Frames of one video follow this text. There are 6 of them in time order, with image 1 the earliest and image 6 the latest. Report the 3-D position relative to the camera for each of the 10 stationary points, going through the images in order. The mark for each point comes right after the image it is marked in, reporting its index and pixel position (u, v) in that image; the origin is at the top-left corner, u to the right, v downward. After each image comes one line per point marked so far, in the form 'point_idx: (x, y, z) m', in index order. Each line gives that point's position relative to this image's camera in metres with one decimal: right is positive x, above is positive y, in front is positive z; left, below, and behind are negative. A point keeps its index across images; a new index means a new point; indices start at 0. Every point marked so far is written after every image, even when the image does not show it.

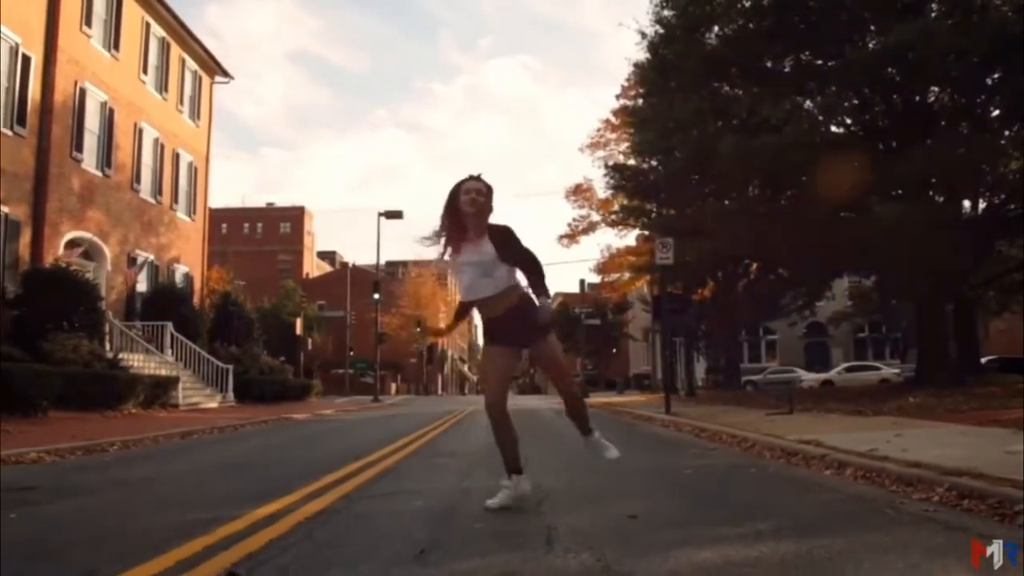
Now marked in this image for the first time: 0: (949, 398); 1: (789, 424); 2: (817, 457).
0: (+6.8, -1.7, +15.4) m
1: (+3.2, -1.6, +11.5) m
2: (+2.3, -1.3, +7.3) m
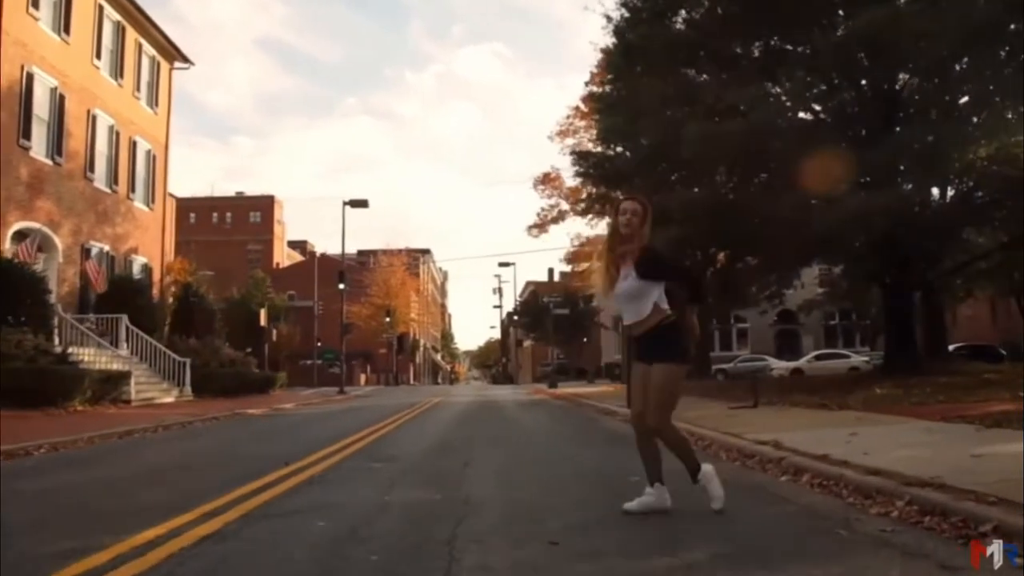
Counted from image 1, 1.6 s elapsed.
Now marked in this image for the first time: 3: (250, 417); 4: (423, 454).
0: (+6.2, -1.6, +15.1) m
1: (+2.7, -1.5, +11.1) m
2: (+1.8, -1.2, +6.9) m
3: (-5.3, -2.6, +19.8) m
4: (-0.8, -1.4, +8.3) m
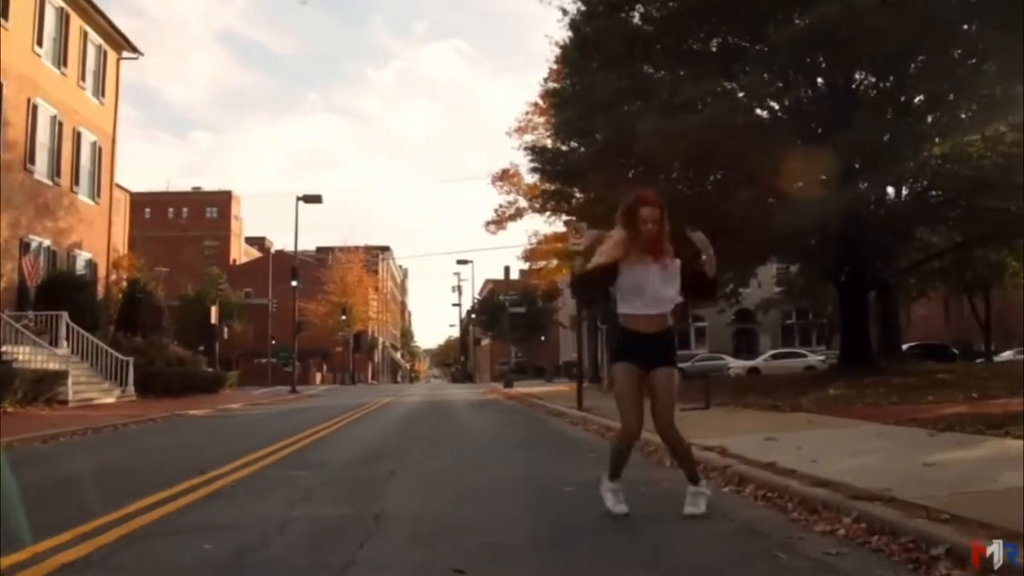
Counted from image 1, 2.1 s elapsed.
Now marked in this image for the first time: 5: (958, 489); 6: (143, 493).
0: (+5.4, -1.5, +14.9) m
1: (+2.1, -1.5, +10.8) m
2: (+1.4, -1.2, +6.5) m
3: (-6.2, -2.5, +19.2) m
4: (-1.3, -1.4, +7.8) m
5: (+2.2, -1.0, +4.9) m
6: (-2.5, -1.4, +6.6) m
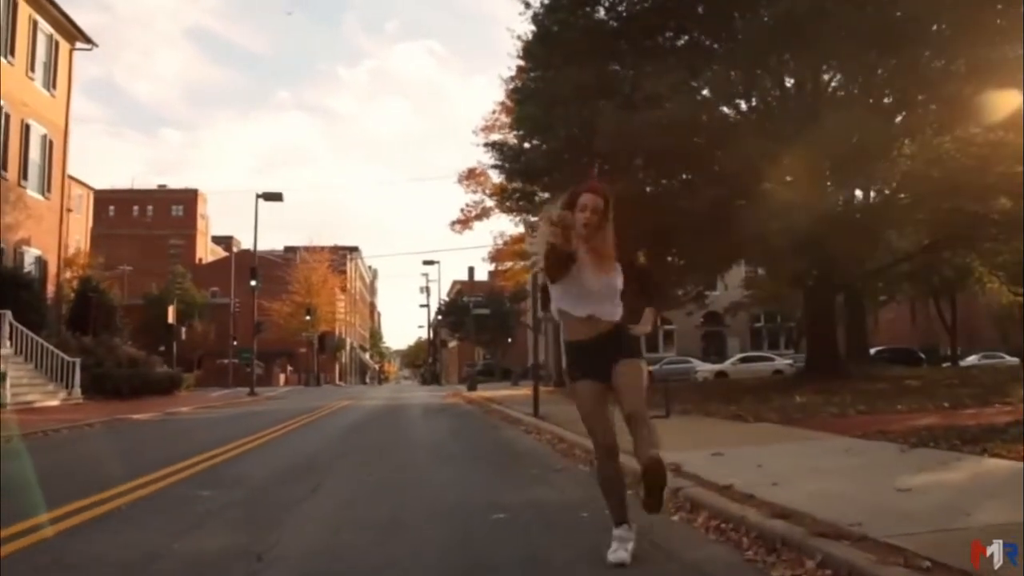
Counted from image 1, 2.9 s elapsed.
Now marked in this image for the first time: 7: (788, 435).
0: (+4.7, -1.6, +14.4) m
1: (+1.5, -1.5, +10.1) m
2: (+0.9, -1.2, +5.9) m
3: (-7.0, -2.5, +18.3) m
4: (-1.7, -1.4, +7.1) m
5: (+1.9, -1.0, +4.3) m
6: (-2.9, -1.3, +5.8) m
7: (+2.4, -1.3, +8.7) m
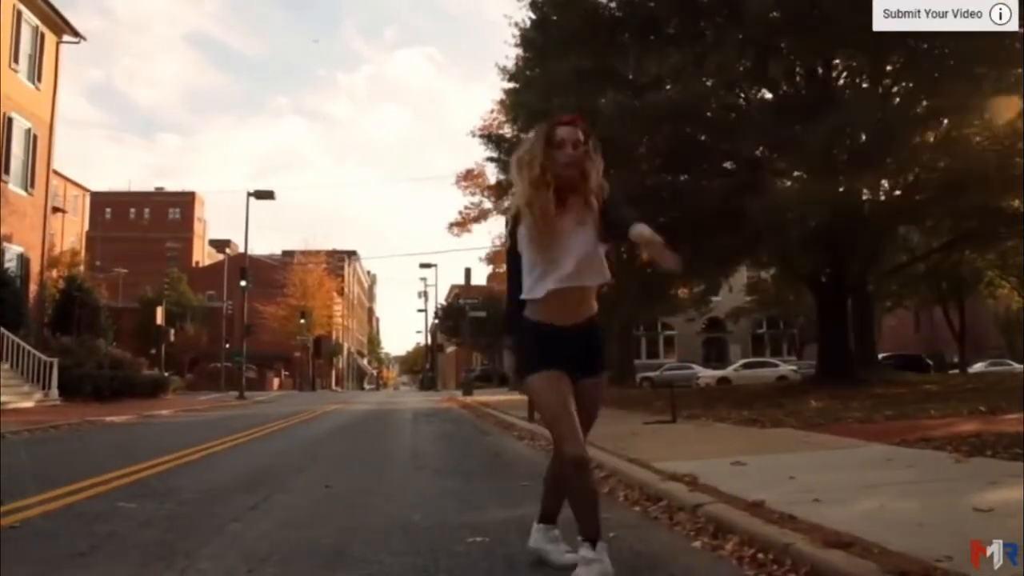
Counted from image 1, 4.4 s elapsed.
0: (+4.6, -1.5, +13.3) m
1: (+1.4, -1.4, +9.1) m
2: (+0.9, -1.1, +4.8) m
3: (-7.1, -2.4, +17.3) m
4: (-1.8, -1.2, +6.1) m
5: (+1.8, -0.9, +3.3) m
6: (-3.0, -1.2, +4.8) m
7: (+2.4, -1.2, +7.7) m
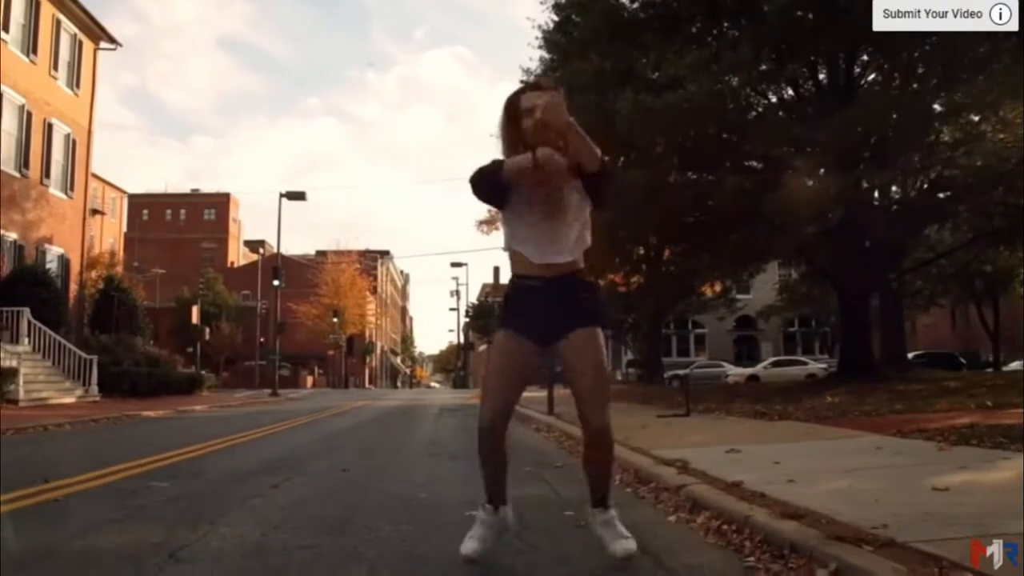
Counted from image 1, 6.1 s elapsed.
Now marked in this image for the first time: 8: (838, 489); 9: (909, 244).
0: (+4.9, -1.5, +13.5) m
1: (+1.6, -1.4, +9.4) m
2: (+0.8, -1.1, +5.2) m
3: (-6.7, -2.4, +17.9) m
4: (-1.8, -1.2, +6.5) m
5: (+1.7, -0.9, +3.6) m
6: (-3.0, -1.2, +5.3) m
7: (+2.5, -1.2, +8.0) m
8: (+1.5, -0.9, +4.6) m
9: (+7.7, +0.9, +19.1) m
